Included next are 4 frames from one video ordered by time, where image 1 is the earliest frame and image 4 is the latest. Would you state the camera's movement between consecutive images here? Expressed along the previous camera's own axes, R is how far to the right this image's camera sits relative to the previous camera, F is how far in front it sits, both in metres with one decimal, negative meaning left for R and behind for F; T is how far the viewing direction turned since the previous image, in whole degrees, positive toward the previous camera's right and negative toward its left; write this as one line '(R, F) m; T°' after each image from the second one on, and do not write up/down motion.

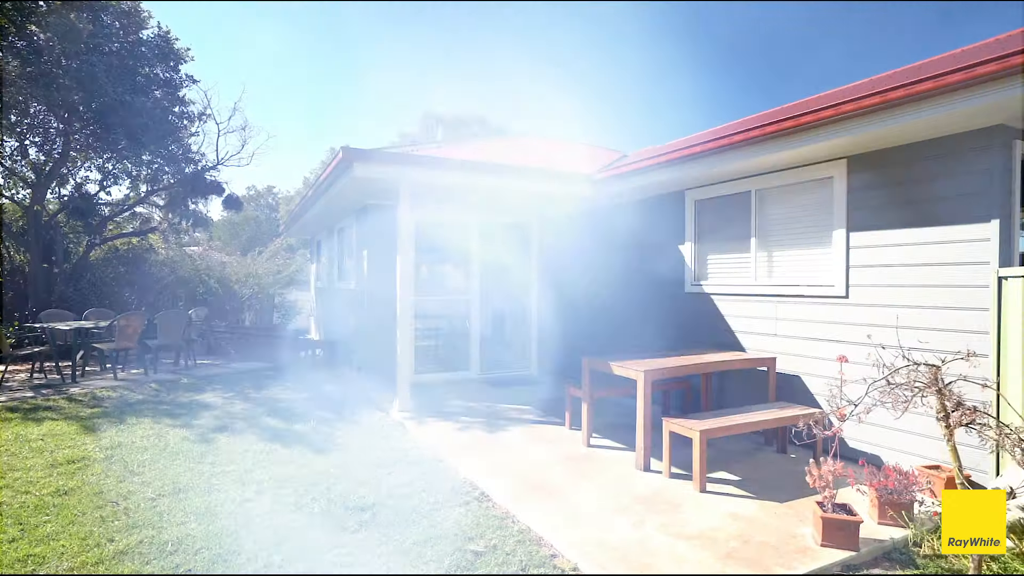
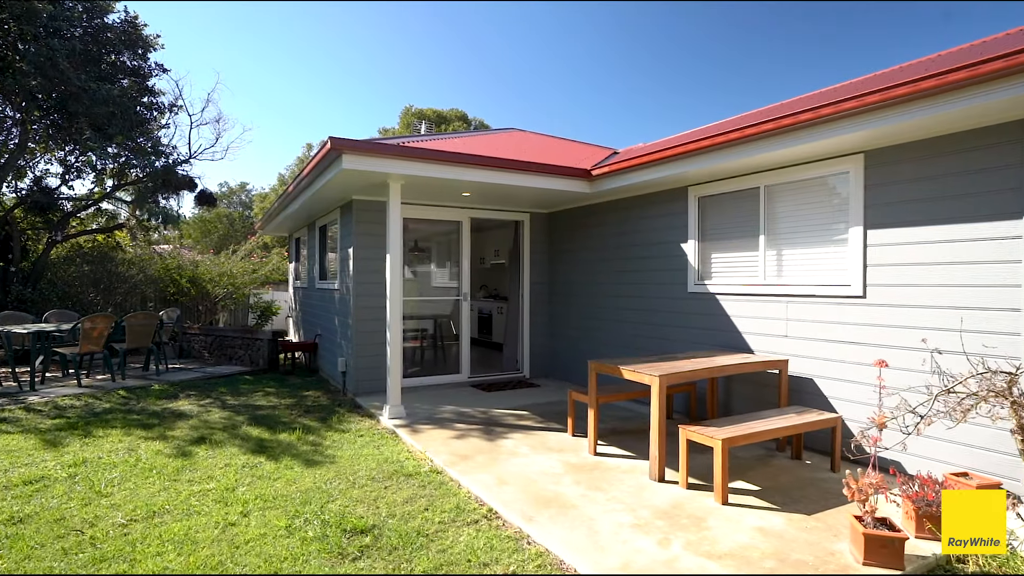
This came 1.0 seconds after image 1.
(-0.2, +0.3) m; +2°
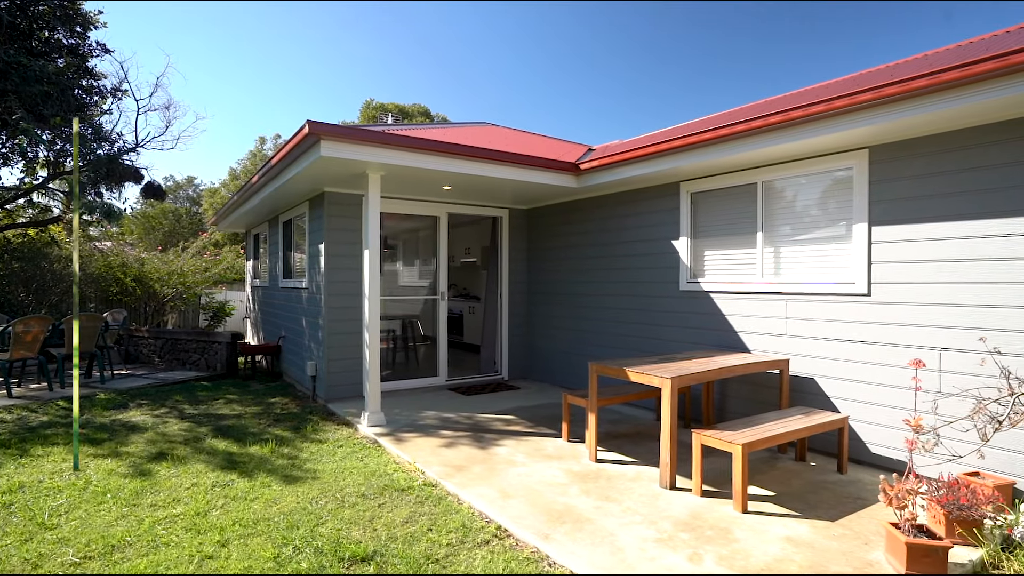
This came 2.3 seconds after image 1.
(-0.3, +0.3) m; +5°
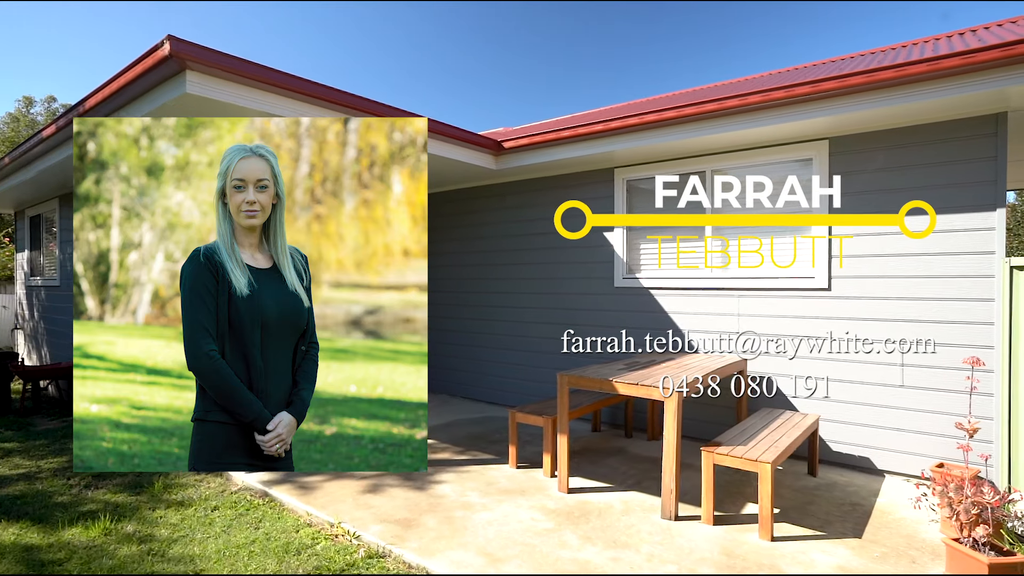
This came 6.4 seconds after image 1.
(-0.8, +1.0) m; +18°
